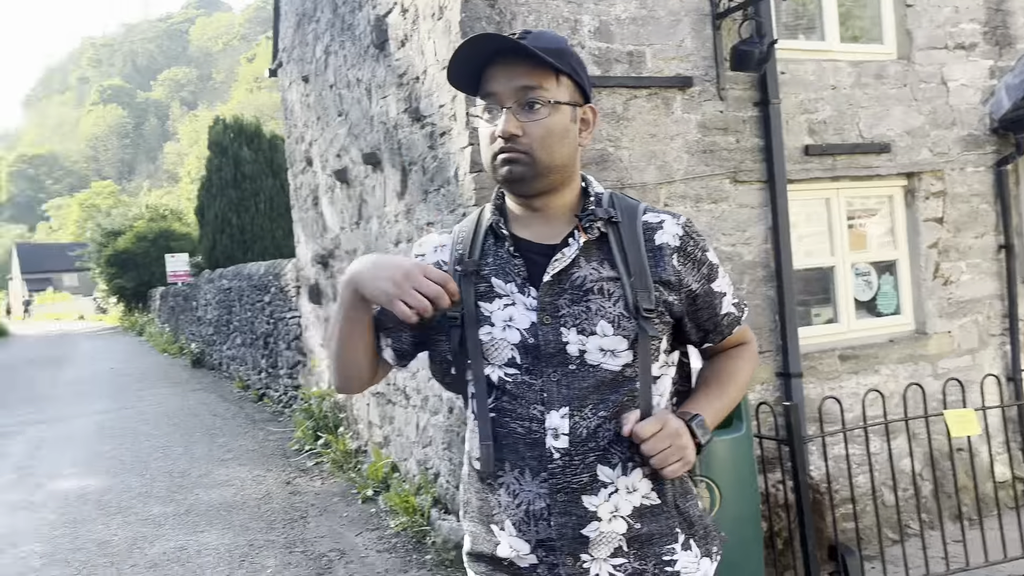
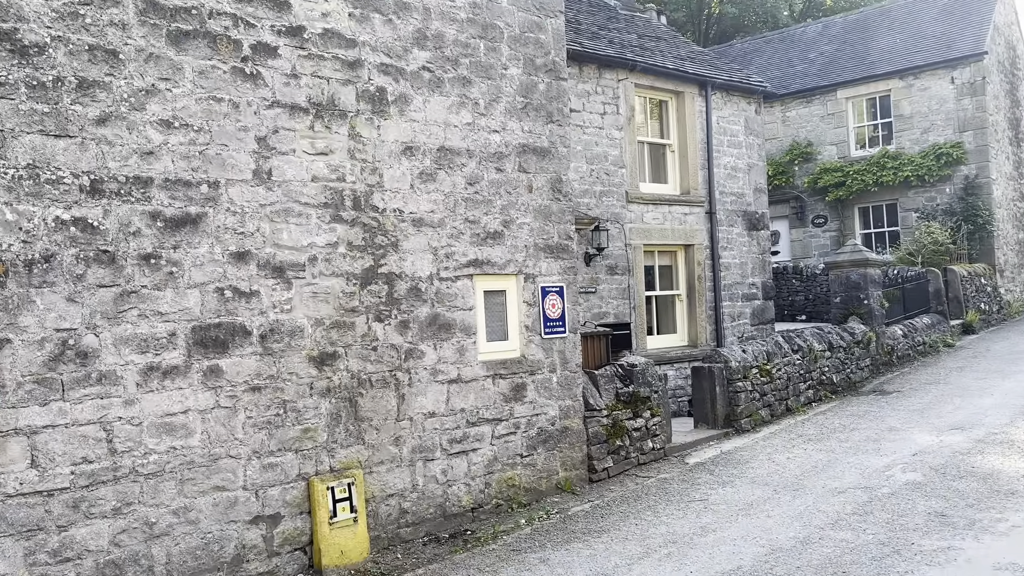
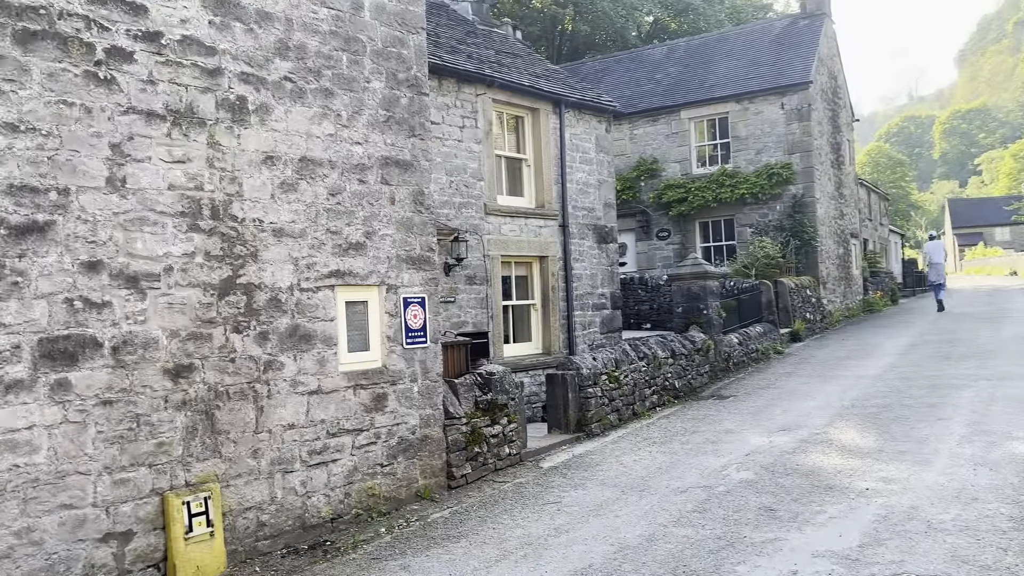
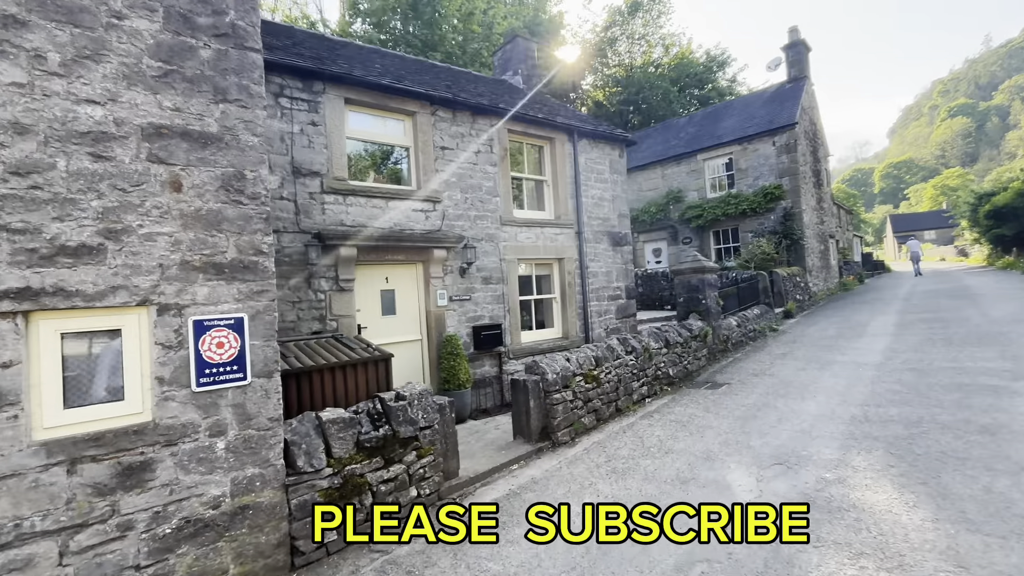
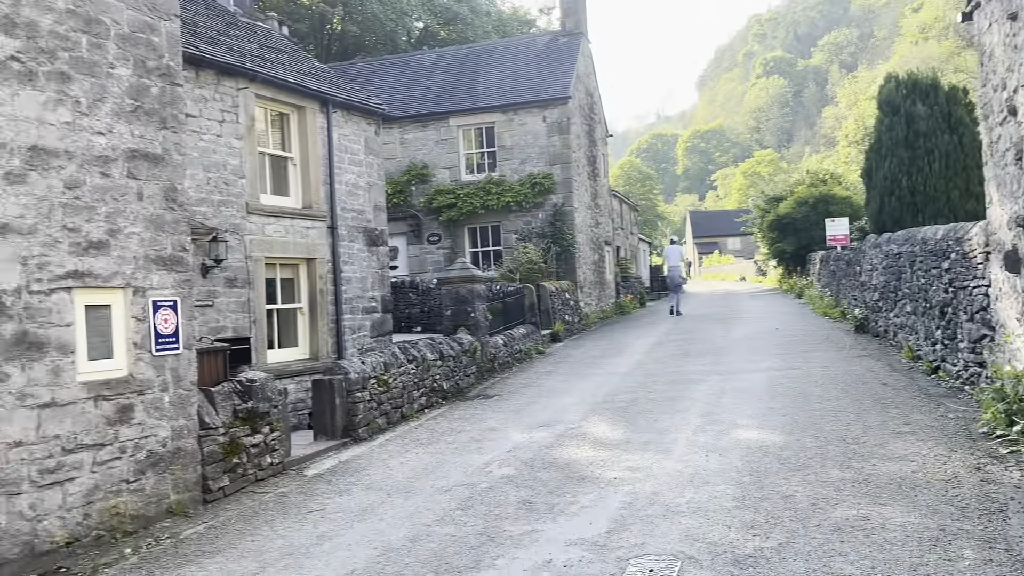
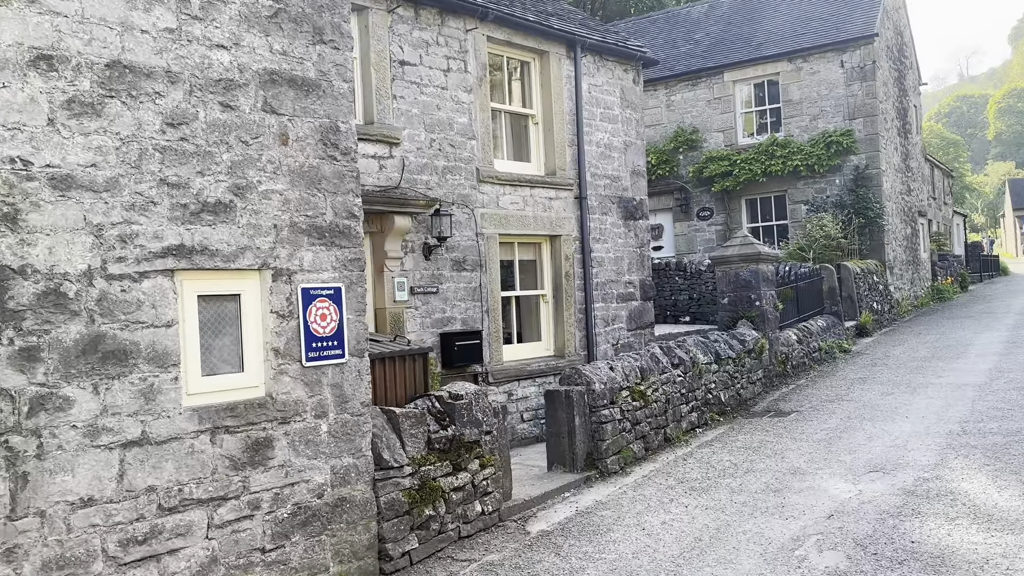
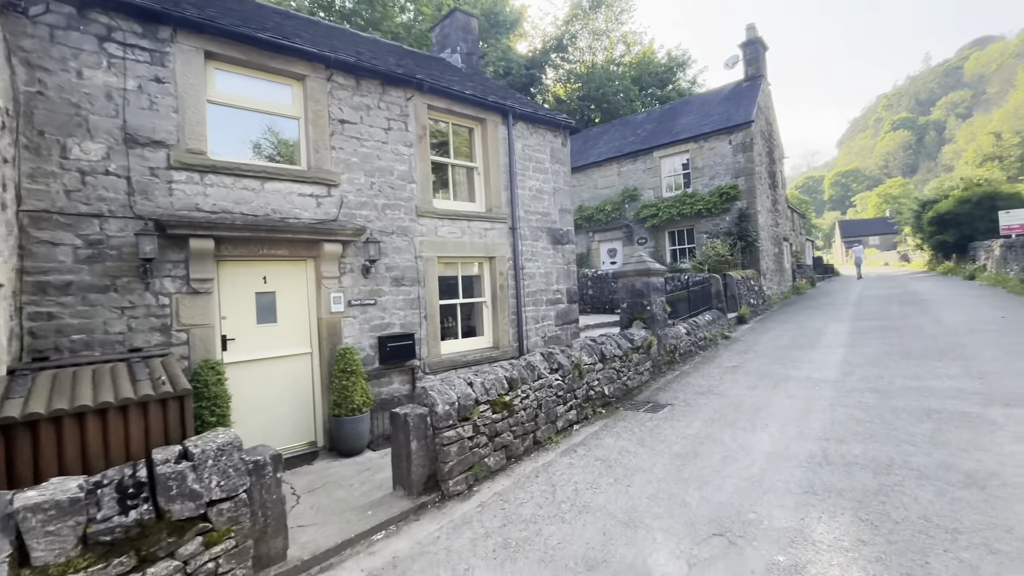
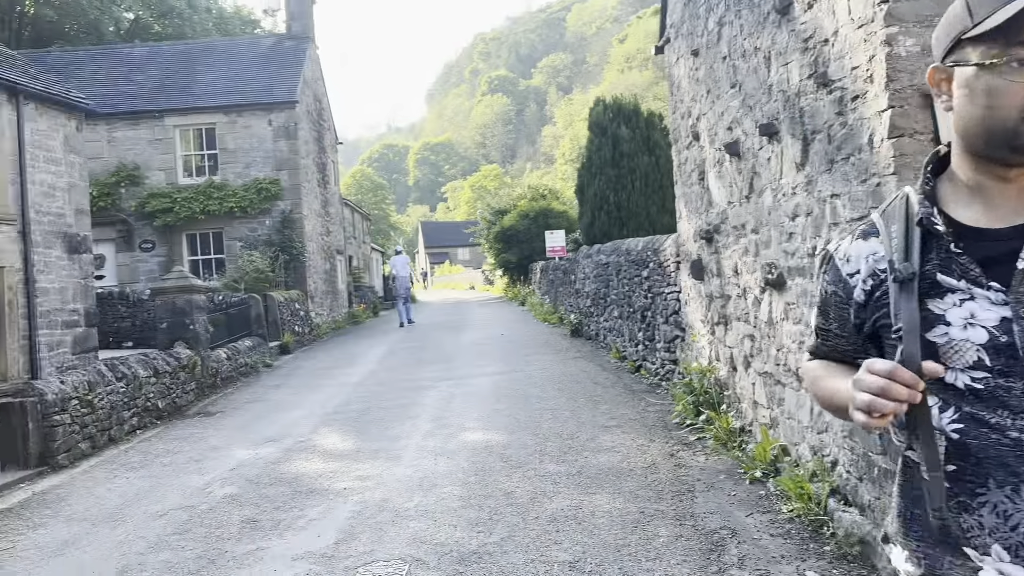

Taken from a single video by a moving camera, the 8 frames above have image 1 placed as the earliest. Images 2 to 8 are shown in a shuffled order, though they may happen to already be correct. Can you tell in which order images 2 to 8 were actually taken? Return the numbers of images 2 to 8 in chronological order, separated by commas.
8, 5, 3, 2, 6, 4, 7
